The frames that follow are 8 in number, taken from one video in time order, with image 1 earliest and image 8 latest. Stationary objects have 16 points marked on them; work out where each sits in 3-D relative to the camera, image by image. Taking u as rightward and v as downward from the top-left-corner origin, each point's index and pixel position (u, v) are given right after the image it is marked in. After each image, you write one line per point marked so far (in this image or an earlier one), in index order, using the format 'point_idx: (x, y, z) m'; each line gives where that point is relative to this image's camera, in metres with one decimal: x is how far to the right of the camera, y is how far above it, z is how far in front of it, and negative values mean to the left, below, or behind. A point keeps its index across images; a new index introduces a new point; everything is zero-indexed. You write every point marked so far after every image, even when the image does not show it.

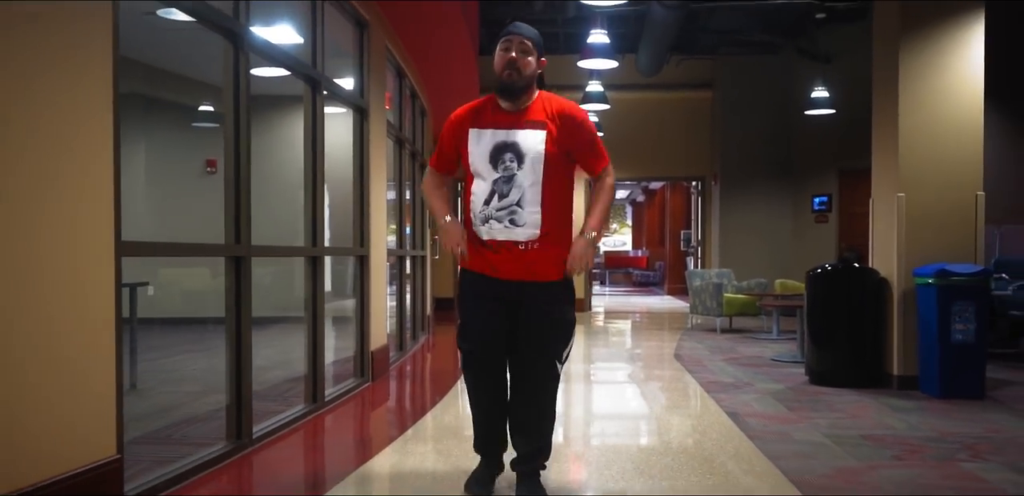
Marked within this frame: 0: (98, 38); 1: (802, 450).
0: (-1.5, +0.7, +2.6) m
1: (+1.4, -1.0, +3.6) m
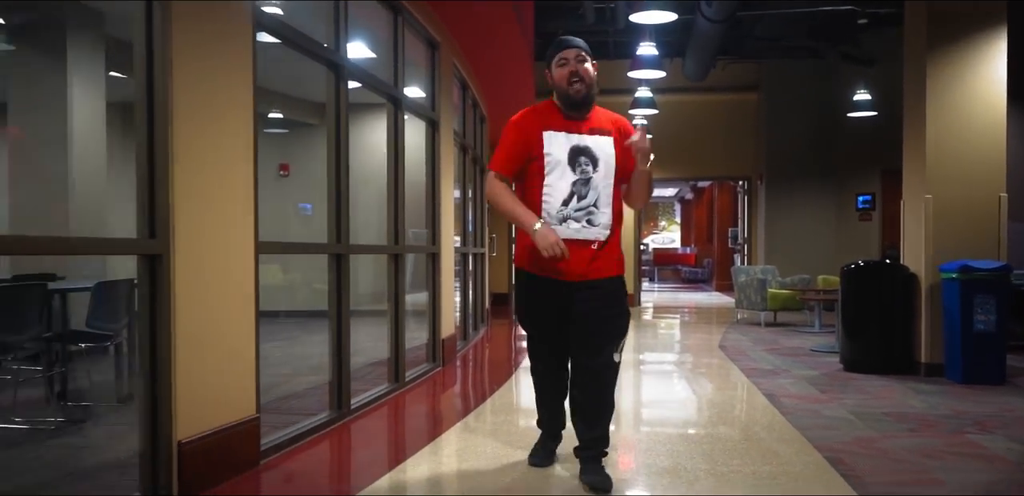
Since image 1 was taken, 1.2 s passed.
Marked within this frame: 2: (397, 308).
0: (-1.2, +0.7, +3.3) m
1: (+1.7, -0.9, +4.1) m
2: (-0.8, -0.4, +5.3) m
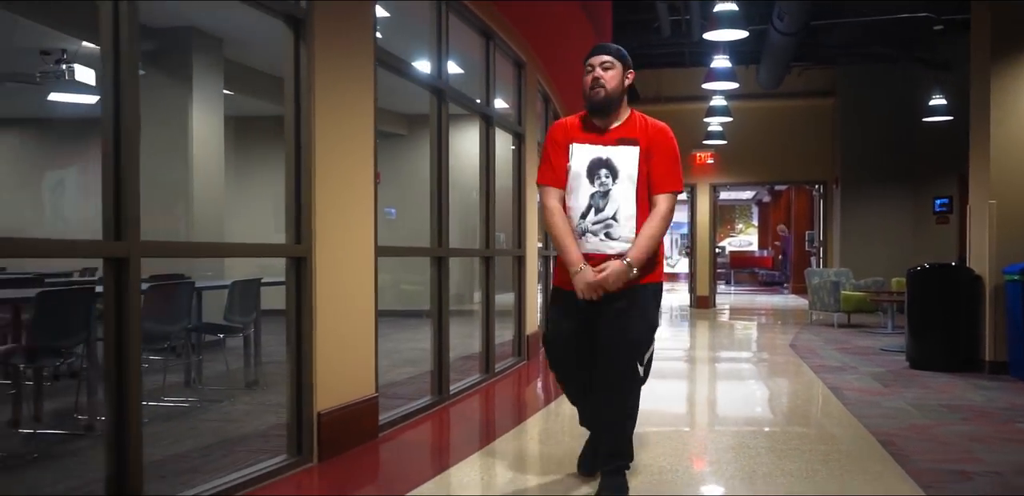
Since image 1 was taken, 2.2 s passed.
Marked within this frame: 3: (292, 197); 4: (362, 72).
0: (-0.8, +0.7, +3.9) m
1: (+2.2, -1.0, +4.4) m
2: (-0.2, -0.5, +5.9) m
3: (-1.0, +0.2, +3.5) m
4: (-0.8, +0.9, +3.9) m
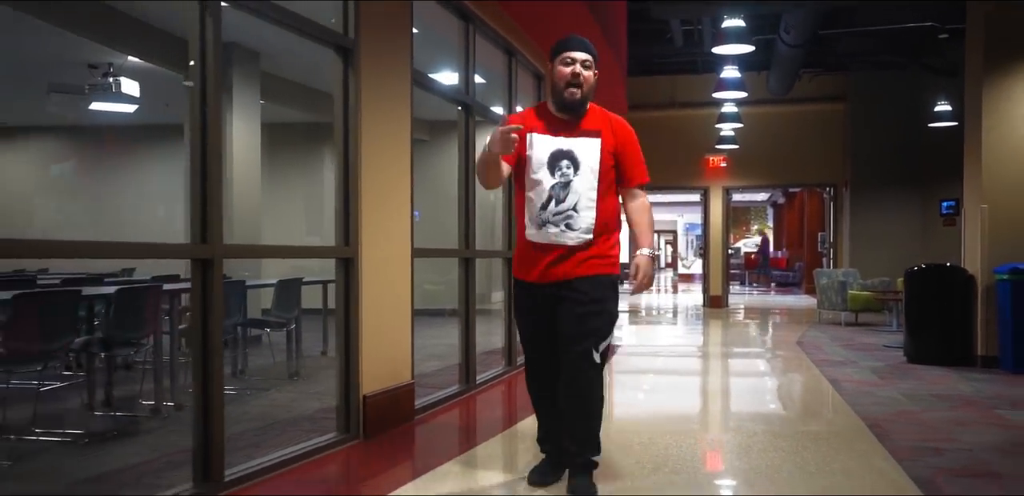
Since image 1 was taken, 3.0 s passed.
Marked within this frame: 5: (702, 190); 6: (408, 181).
0: (-0.7, +0.7, +4.4) m
1: (+2.3, -1.0, +4.8) m
2: (0.0, -0.5, +6.4) m
3: (-0.9, +0.2, +4.0) m
4: (-0.7, +0.9, +4.4) m
5: (+3.2, +1.0, +12.9) m
6: (-0.6, +0.4, +4.5) m
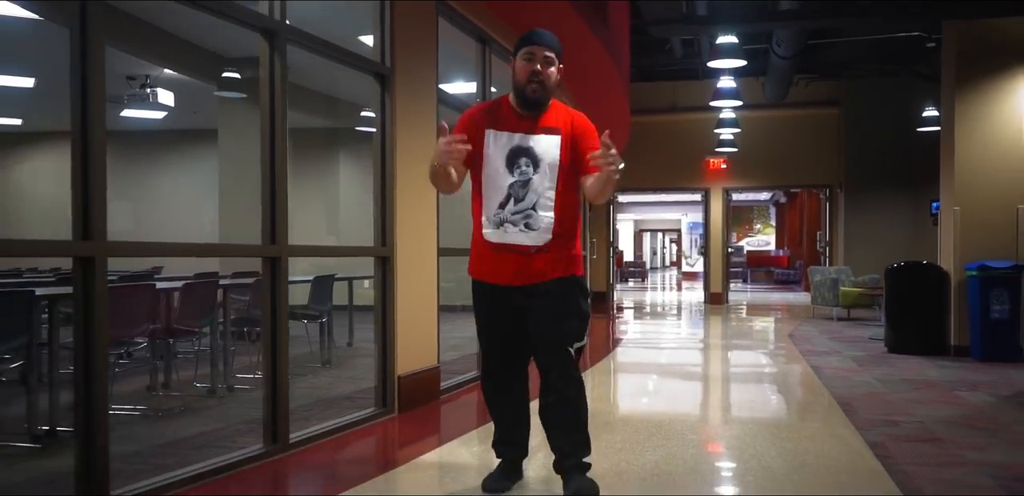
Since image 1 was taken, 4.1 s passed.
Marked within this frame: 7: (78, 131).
0: (-0.6, +0.7, +5.0) m
1: (+2.4, -1.0, +5.4) m
2: (+0.1, -0.5, +7.0) m
3: (-0.8, +0.2, +4.6) m
4: (-0.6, +0.9, +5.0) m
5: (+3.4, +1.0, +13.5) m
6: (-0.5, +0.4, +5.1) m
7: (-1.6, +0.5, +2.8) m
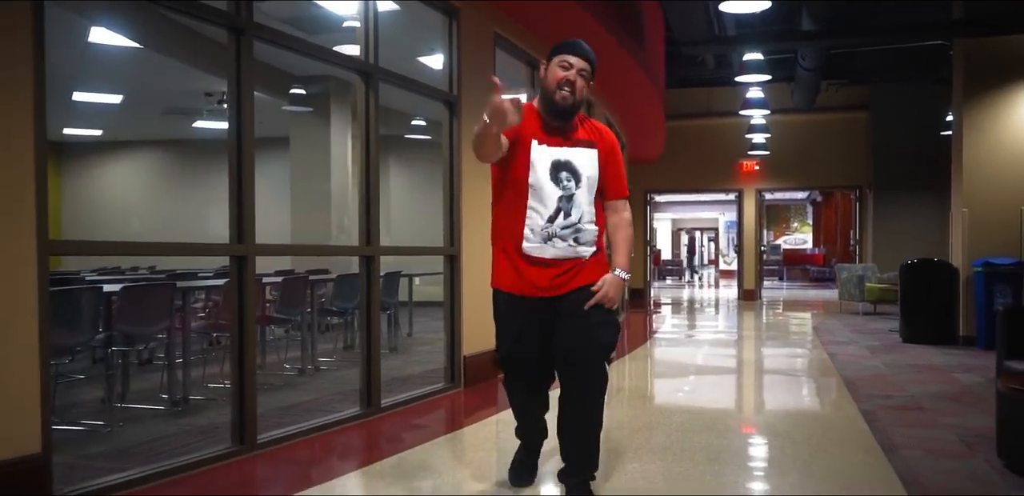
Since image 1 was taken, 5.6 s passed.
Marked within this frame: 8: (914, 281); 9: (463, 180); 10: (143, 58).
0: (-0.2, +0.7, +5.8) m
1: (+2.8, -1.0, +6.1) m
2: (+0.6, -0.5, +7.7) m
3: (-0.5, +0.2, +5.4) m
4: (-0.2, +0.9, +5.8) m
5: (+4.2, +1.0, +14.1) m
6: (-0.2, +0.4, +5.9) m
7: (-1.3, +0.4, +3.7) m
8: (+3.9, -0.3, +7.3) m
9: (-0.4, +0.5, +5.5) m
10: (-4.4, +2.3, +9.1) m
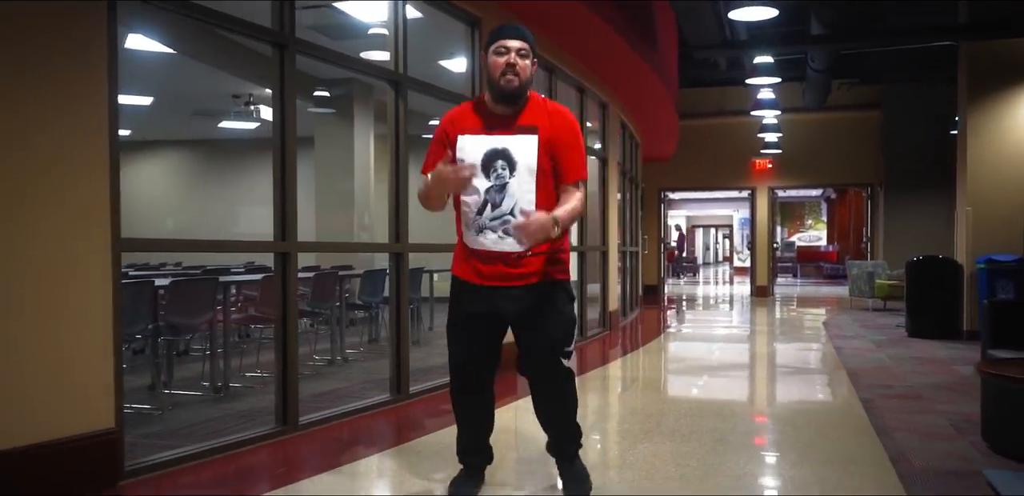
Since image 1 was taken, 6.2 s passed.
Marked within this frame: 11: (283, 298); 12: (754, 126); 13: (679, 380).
0: (-0.1, +0.7, +6.1) m
1: (+3.0, -0.9, +6.3) m
2: (+0.7, -0.4, +8.0) m
3: (-0.3, +0.2, +5.7) m
4: (-0.1, +0.9, +6.1) m
5: (+4.5, +1.1, +14.3) m
6: (0.0, +0.4, +6.2) m
7: (-1.2, +0.5, +4.0) m
8: (+4.1, -0.3, +7.6) m
9: (-0.2, +0.5, +5.8) m
10: (-4.2, +2.3, +9.5) m
11: (-1.2, -0.3, +4.0) m
12: (+4.6, +2.3, +14.2) m
13: (+1.3, -1.0, +5.7) m
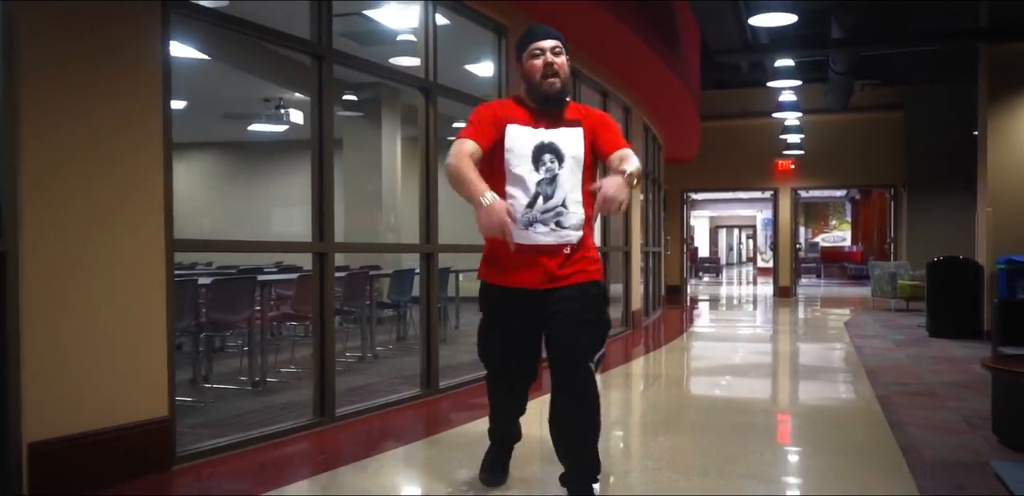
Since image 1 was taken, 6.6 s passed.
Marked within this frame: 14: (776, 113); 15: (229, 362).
0: (+0.2, +0.7, +6.3) m
1: (+3.2, -0.9, +6.4) m
2: (+1.0, -0.4, +8.2) m
3: (-0.1, +0.2, +5.9) m
4: (+0.1, +0.9, +6.3) m
5: (+4.9, +1.1, +14.3) m
6: (+0.2, +0.4, +6.4) m
7: (-1.1, +0.5, +4.2) m
8: (+4.4, -0.3, +7.6) m
9: (0.0, +0.5, +6.0) m
10: (-3.9, +2.3, +9.8) m
11: (-1.1, -0.3, +4.3) m
12: (+5.0, +2.3, +14.3) m
13: (+1.5, -1.0, +5.9) m
14: (+3.7, +1.9, +10.5) m
15: (-2.4, -1.0, +6.5) m
